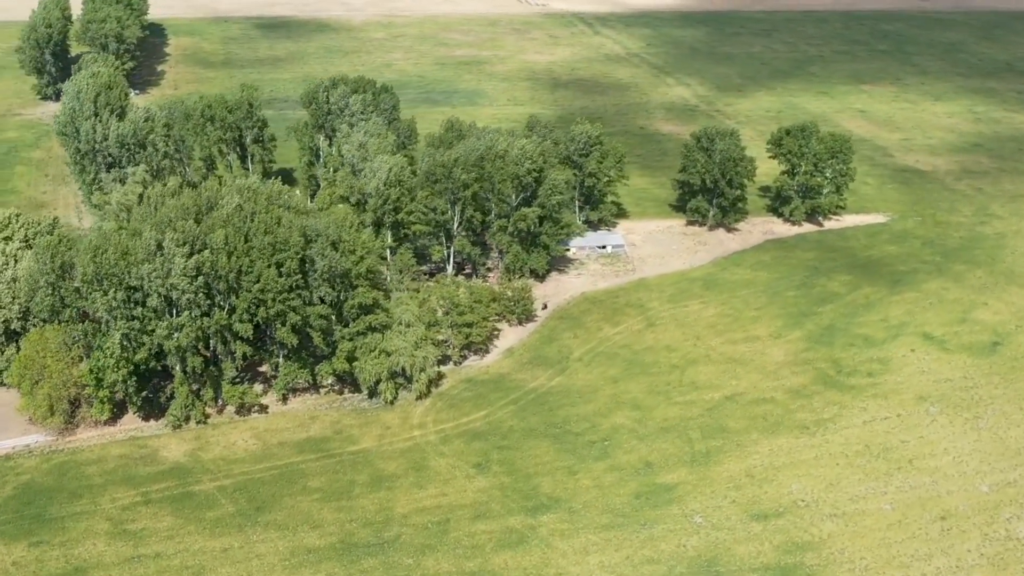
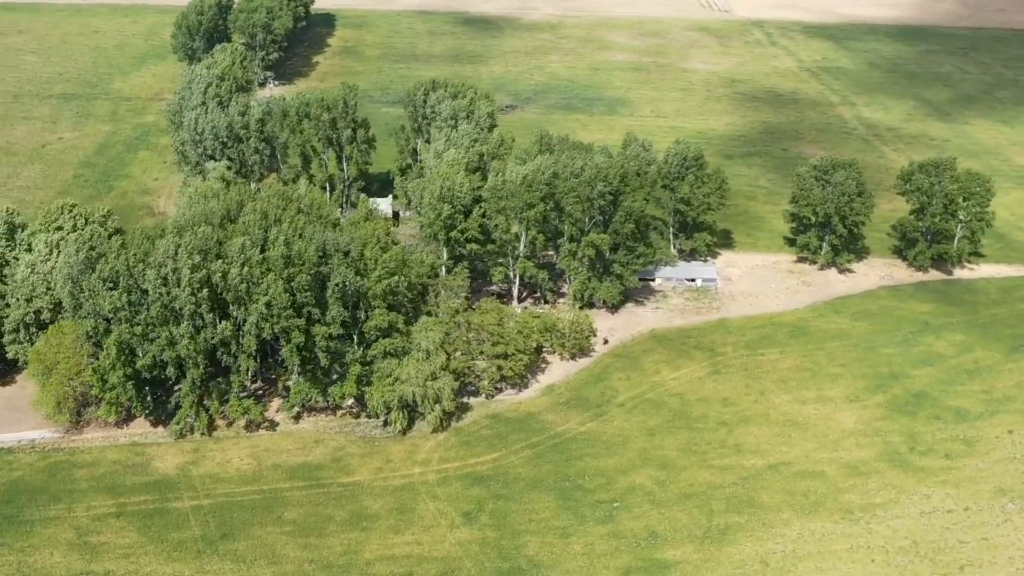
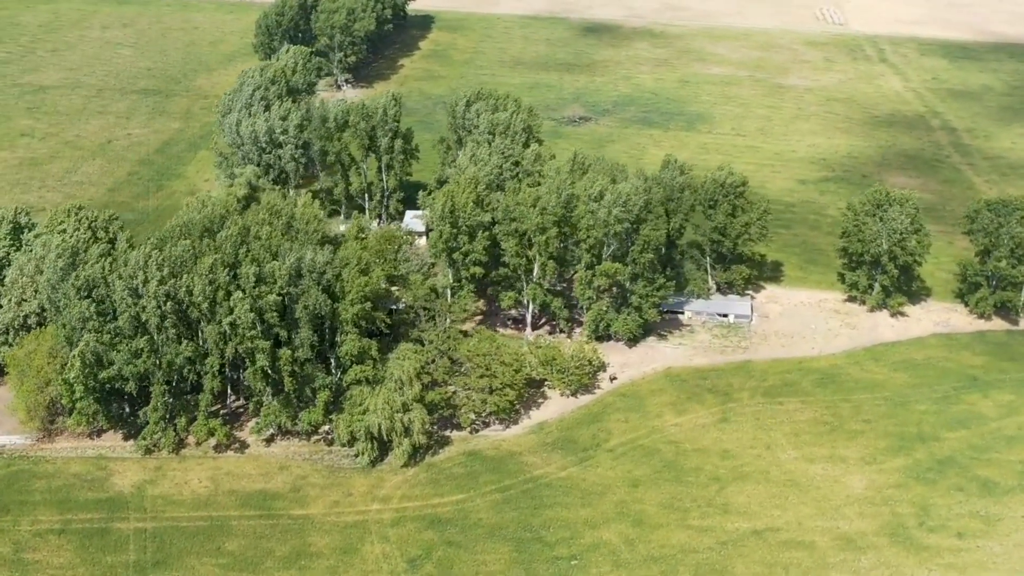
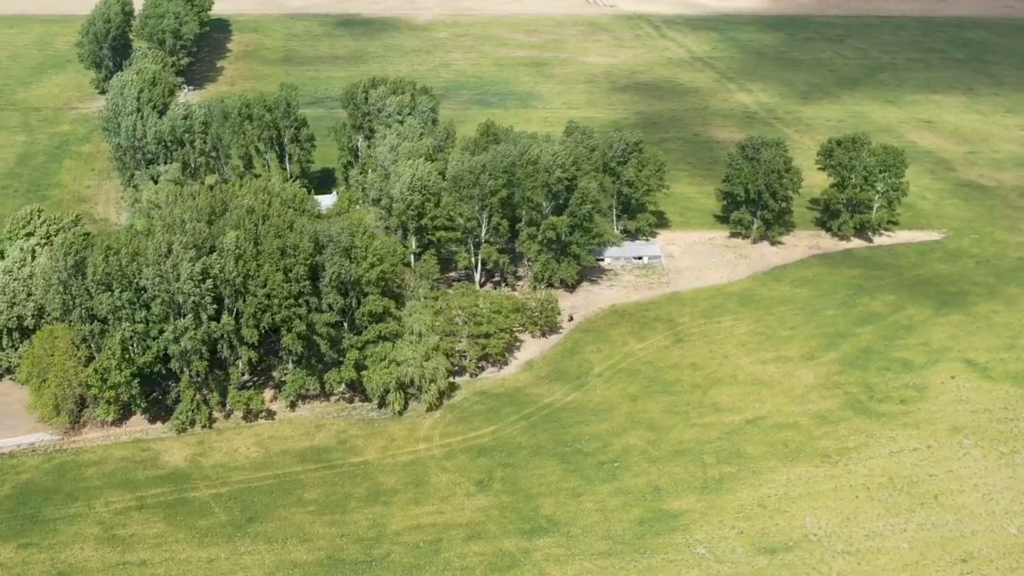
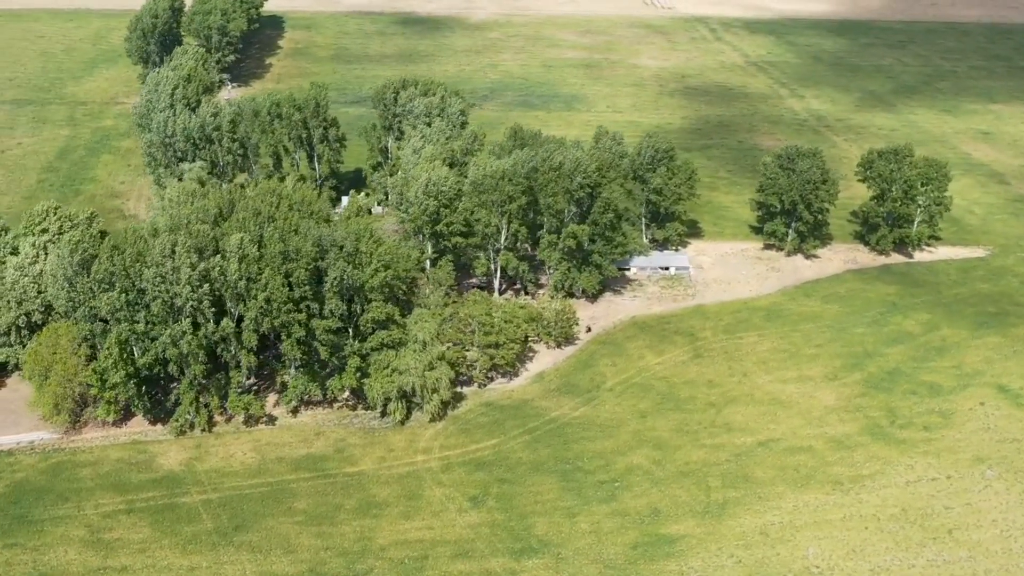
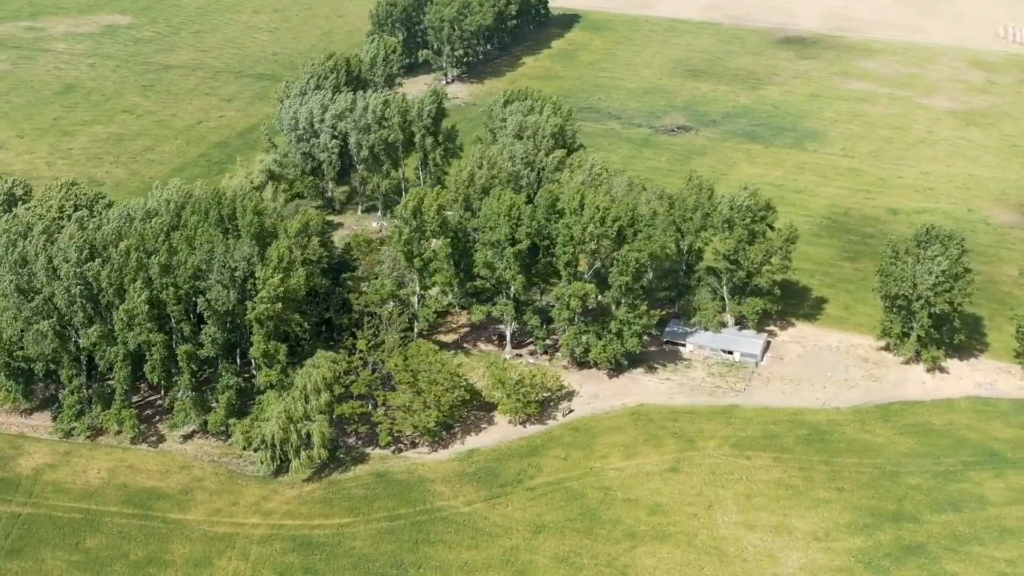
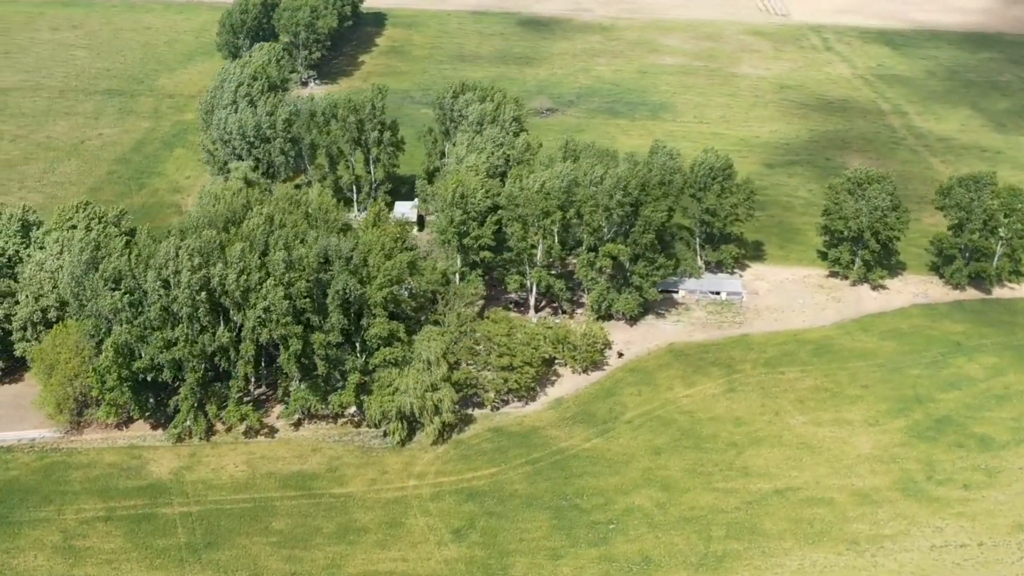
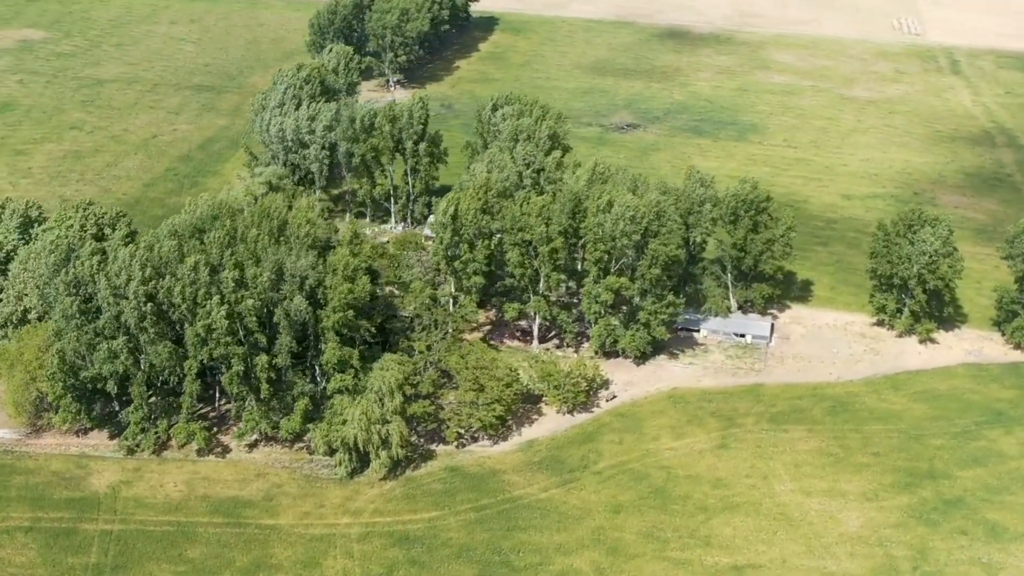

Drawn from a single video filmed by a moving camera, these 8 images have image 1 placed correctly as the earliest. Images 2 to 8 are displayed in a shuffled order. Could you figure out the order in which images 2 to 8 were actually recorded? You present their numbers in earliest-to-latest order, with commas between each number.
4, 5, 2, 7, 3, 8, 6
